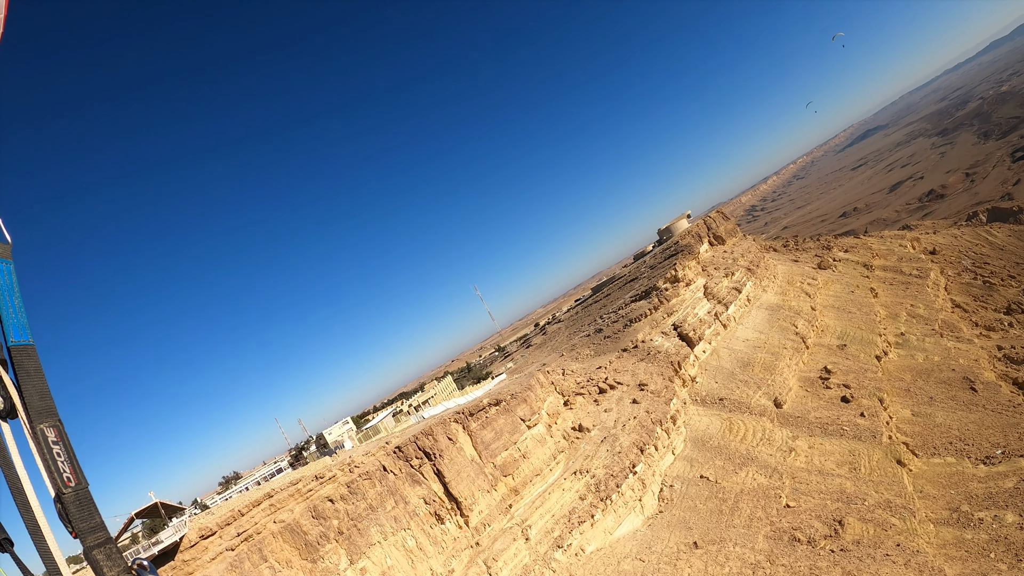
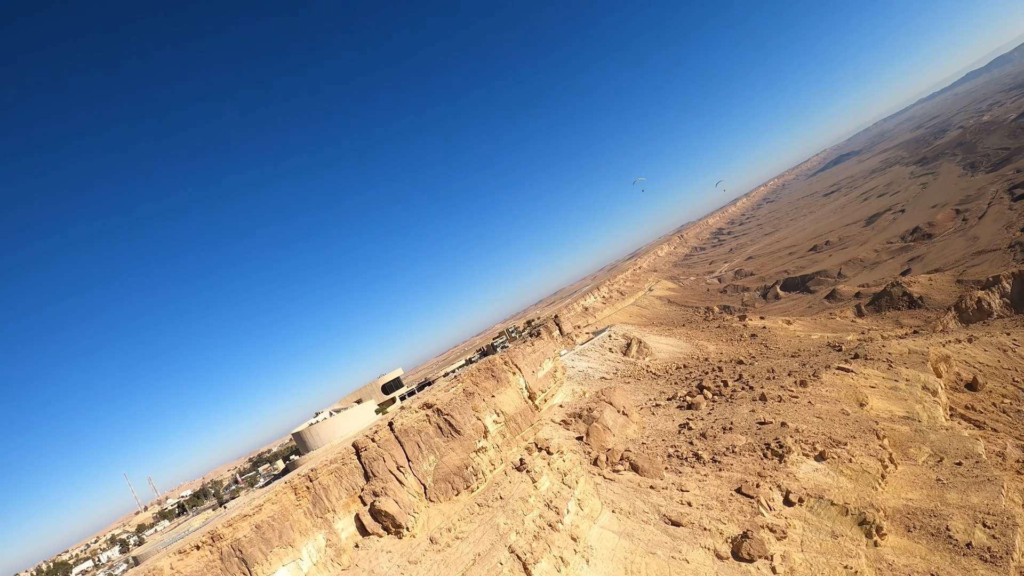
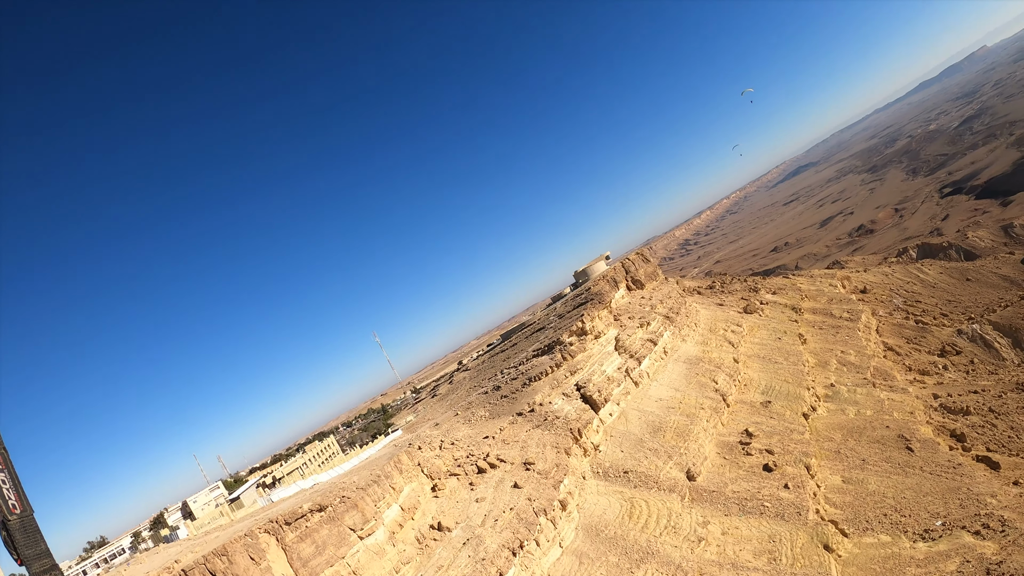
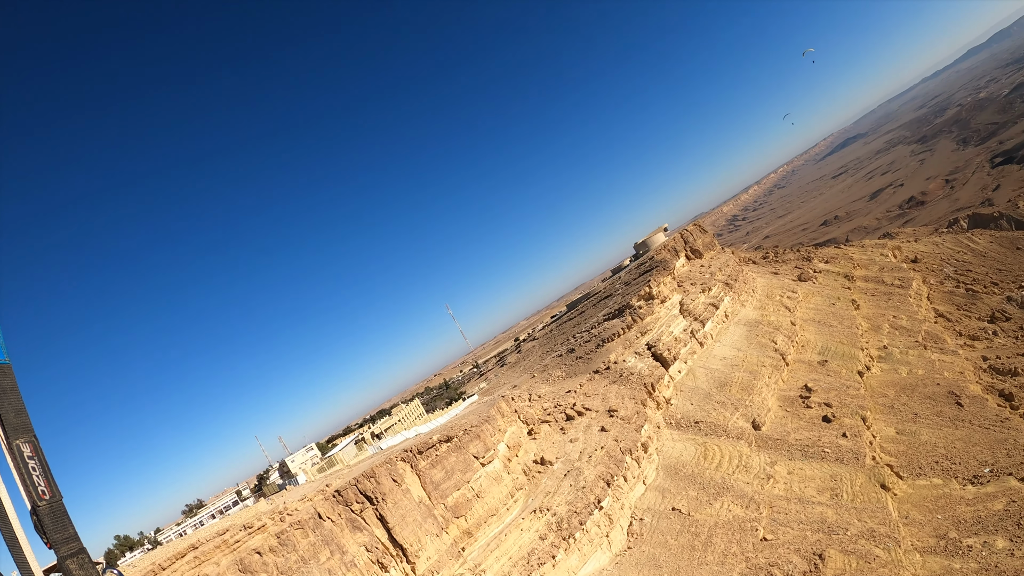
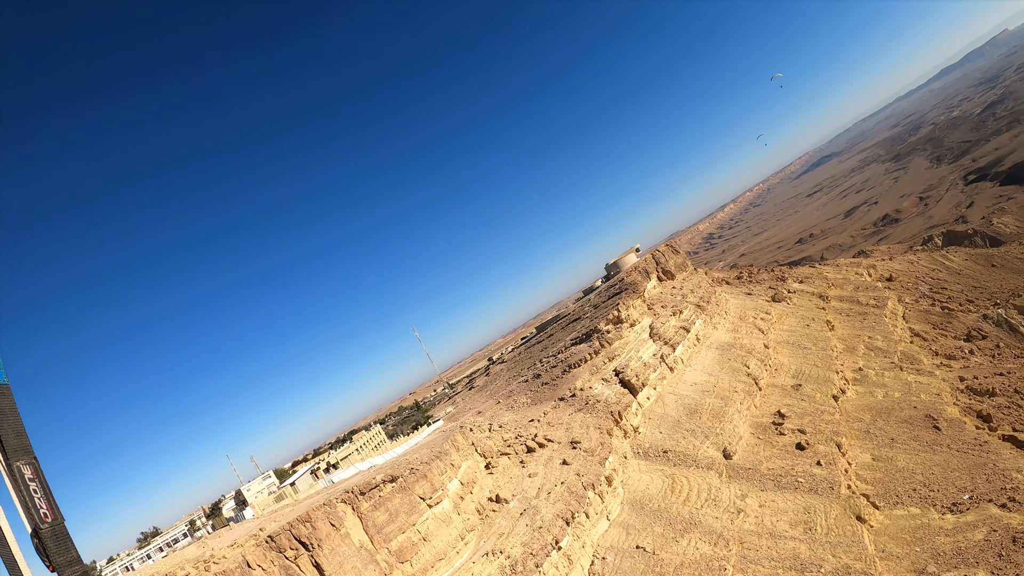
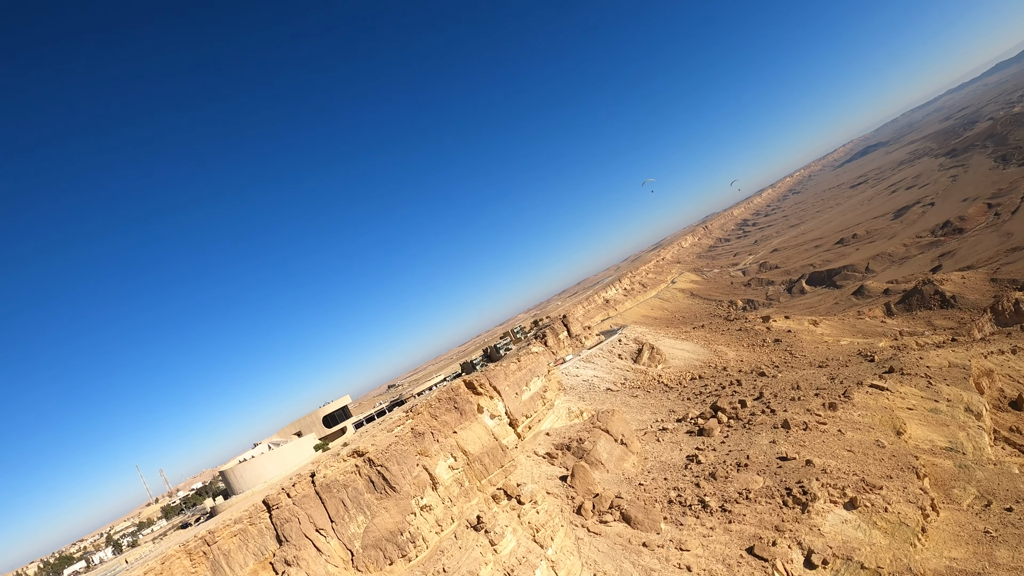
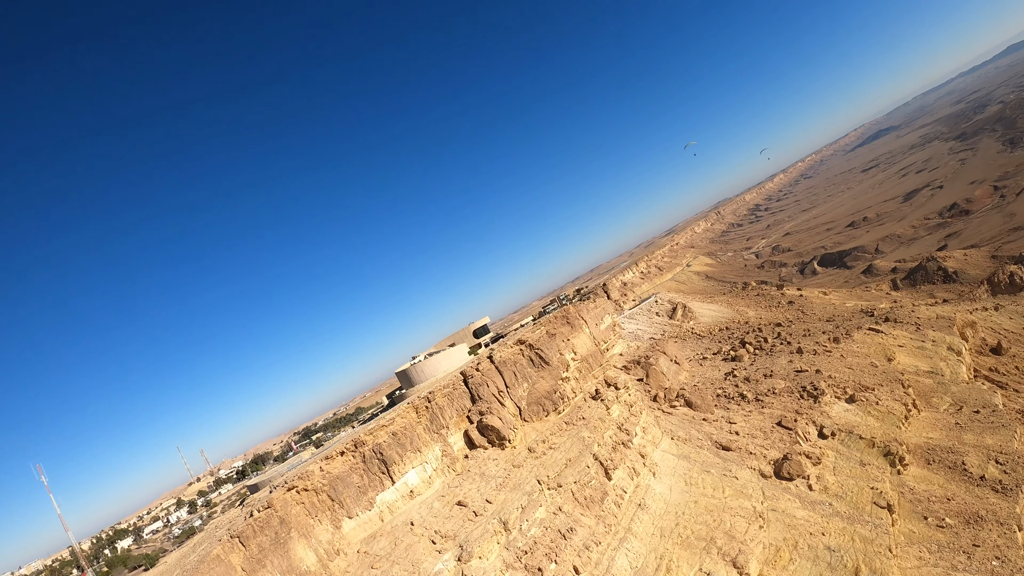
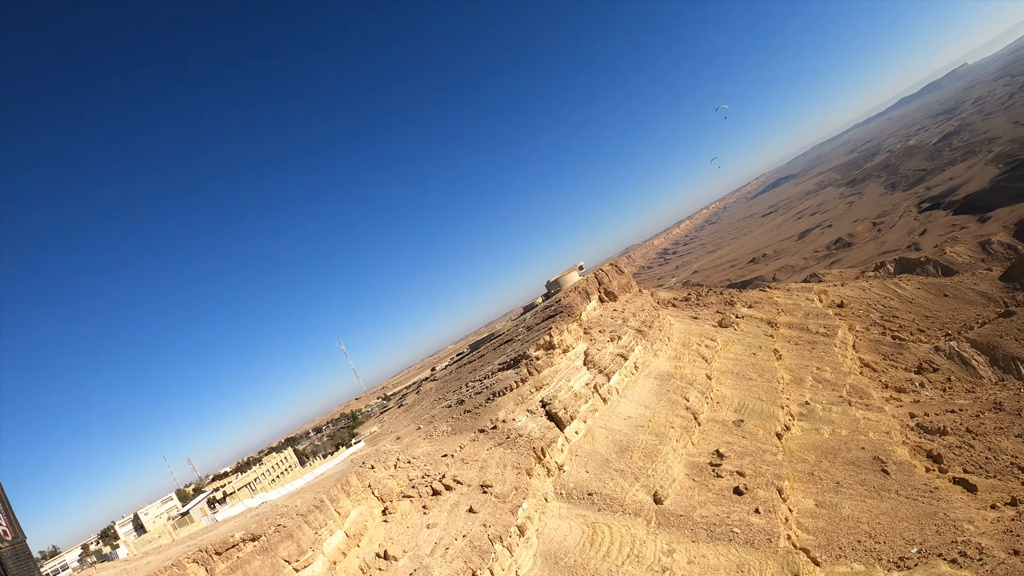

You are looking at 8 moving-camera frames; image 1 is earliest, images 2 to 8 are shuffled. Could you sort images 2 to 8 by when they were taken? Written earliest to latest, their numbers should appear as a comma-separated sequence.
4, 5, 3, 8, 7, 2, 6
